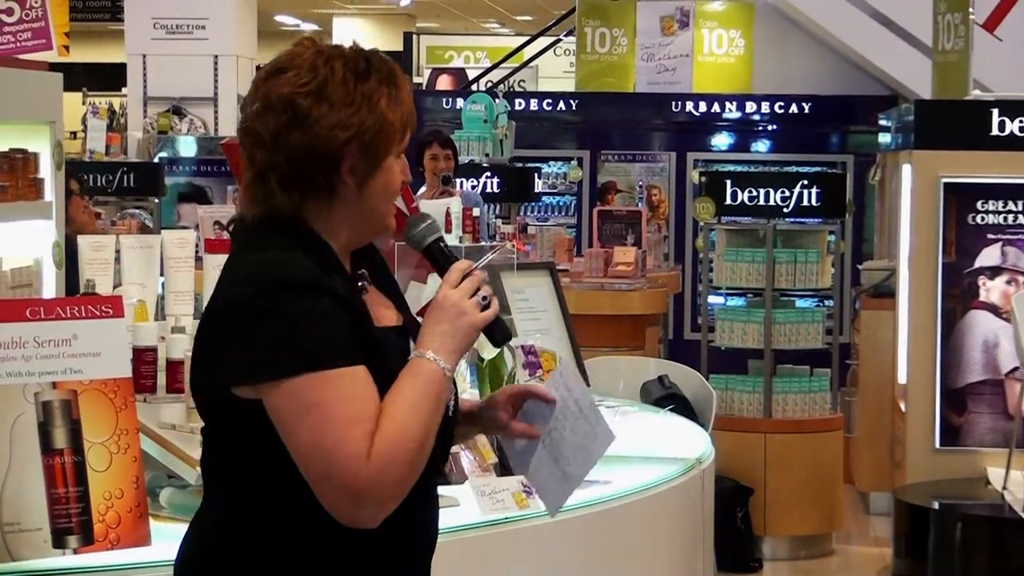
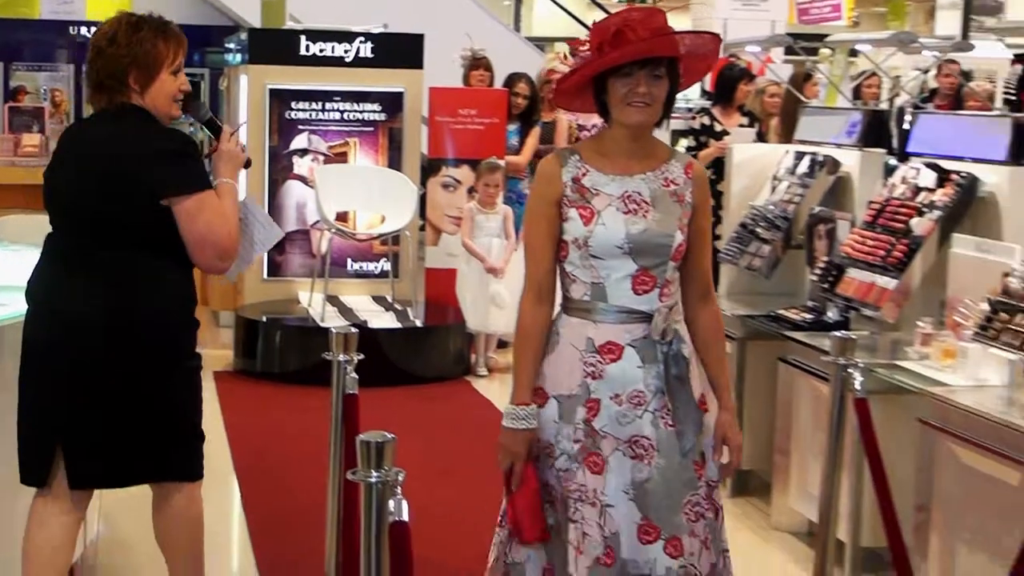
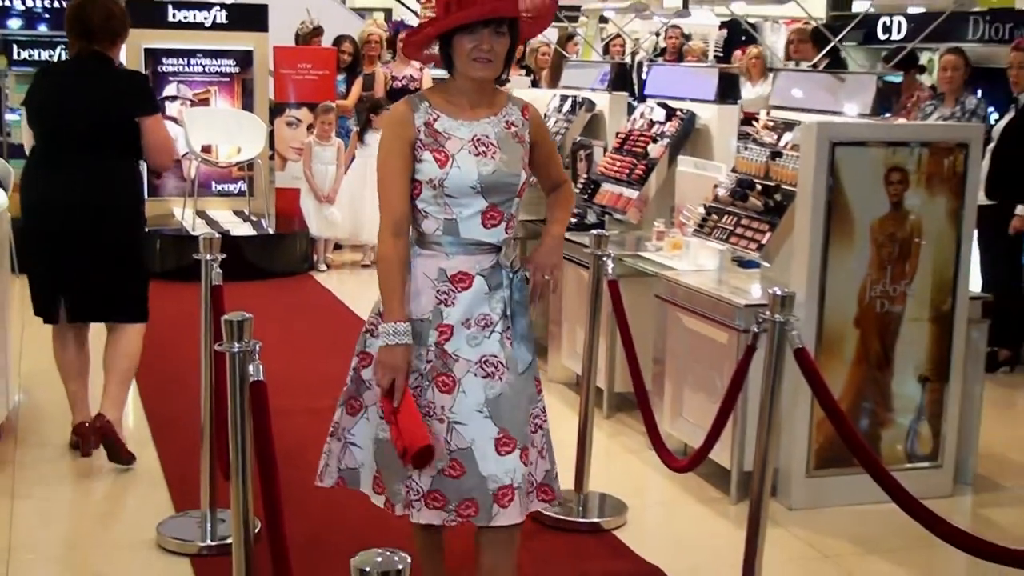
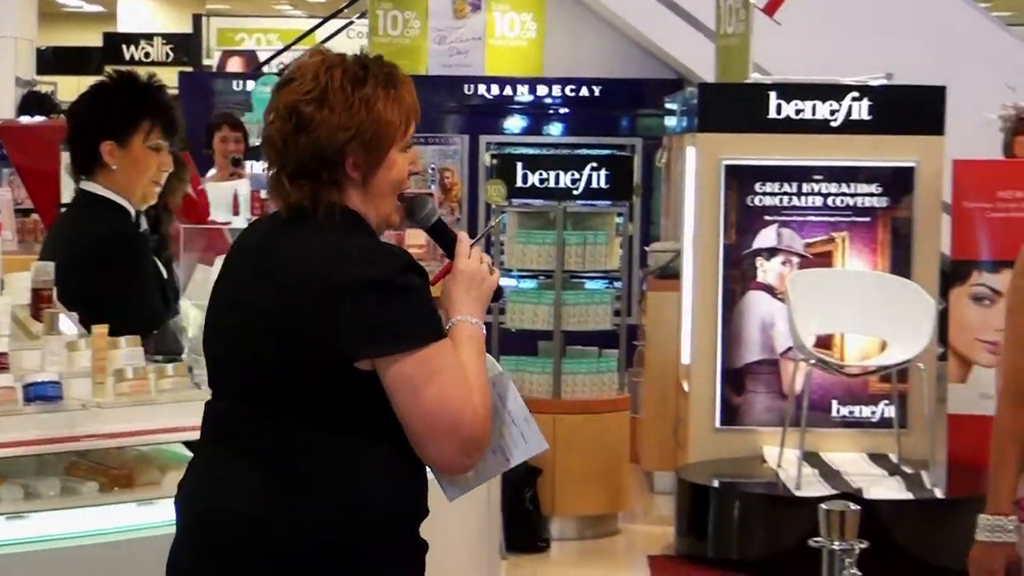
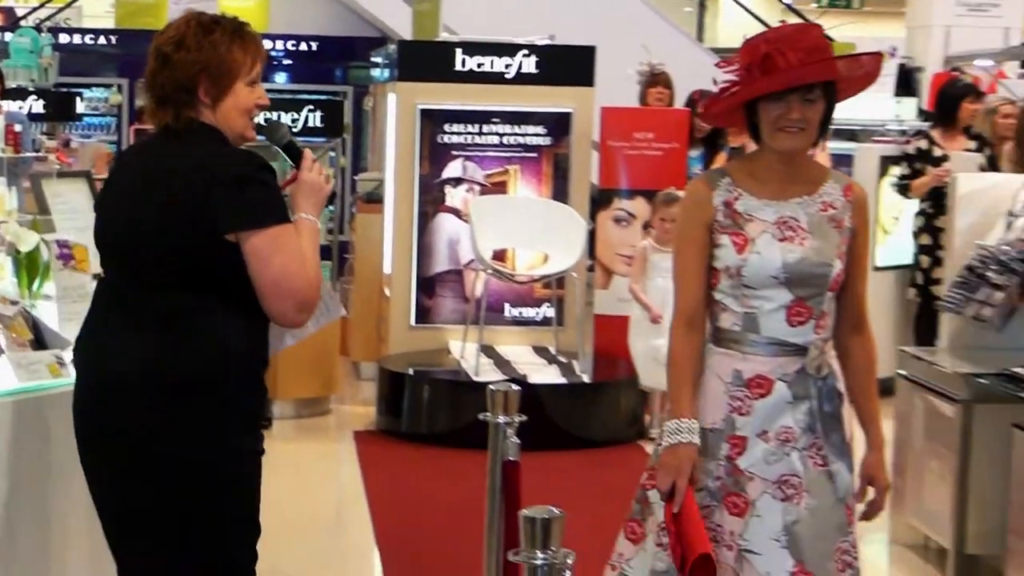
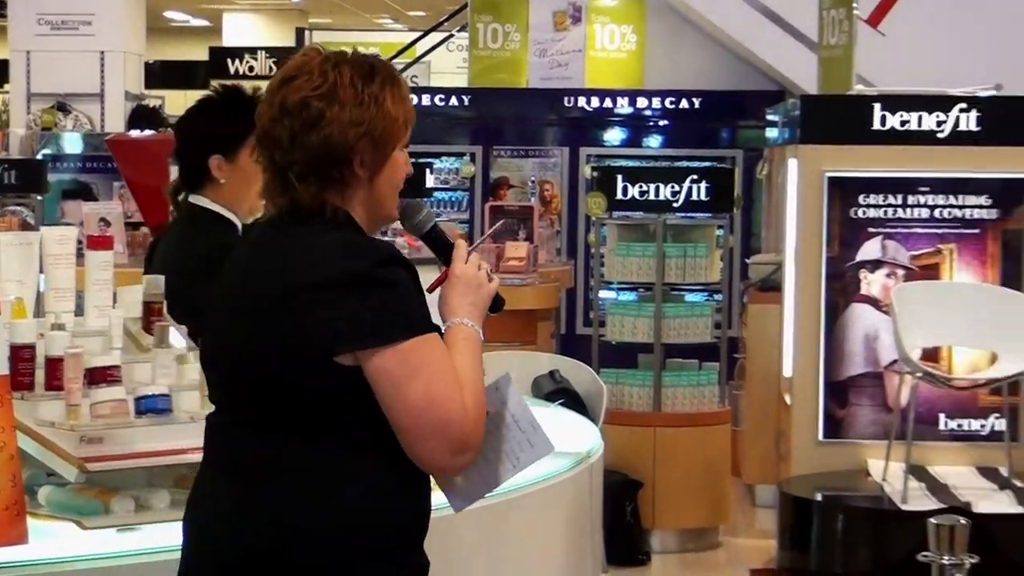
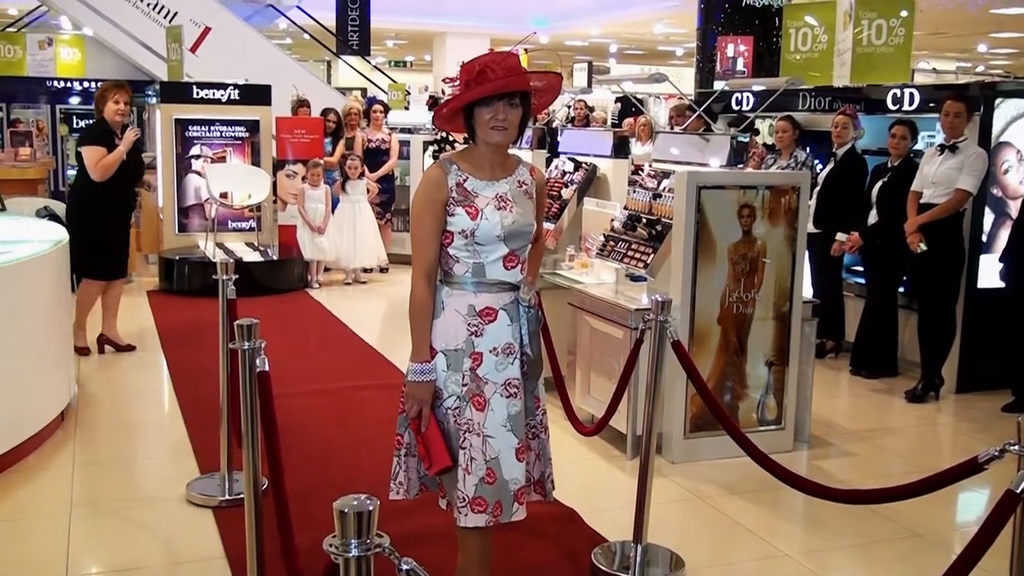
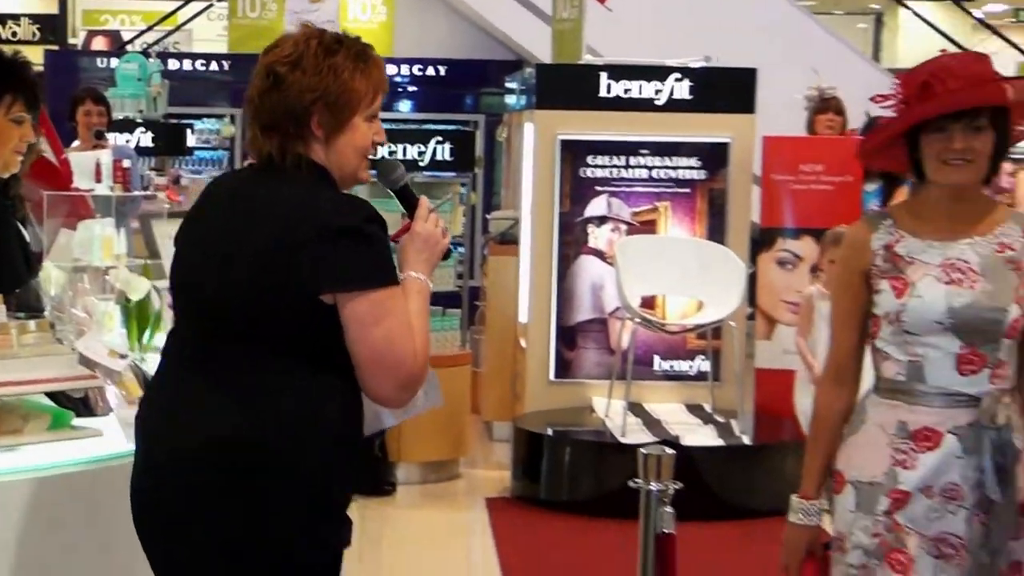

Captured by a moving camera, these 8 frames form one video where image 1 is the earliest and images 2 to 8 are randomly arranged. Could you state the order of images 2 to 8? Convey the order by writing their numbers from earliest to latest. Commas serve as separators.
6, 4, 8, 5, 2, 3, 7
